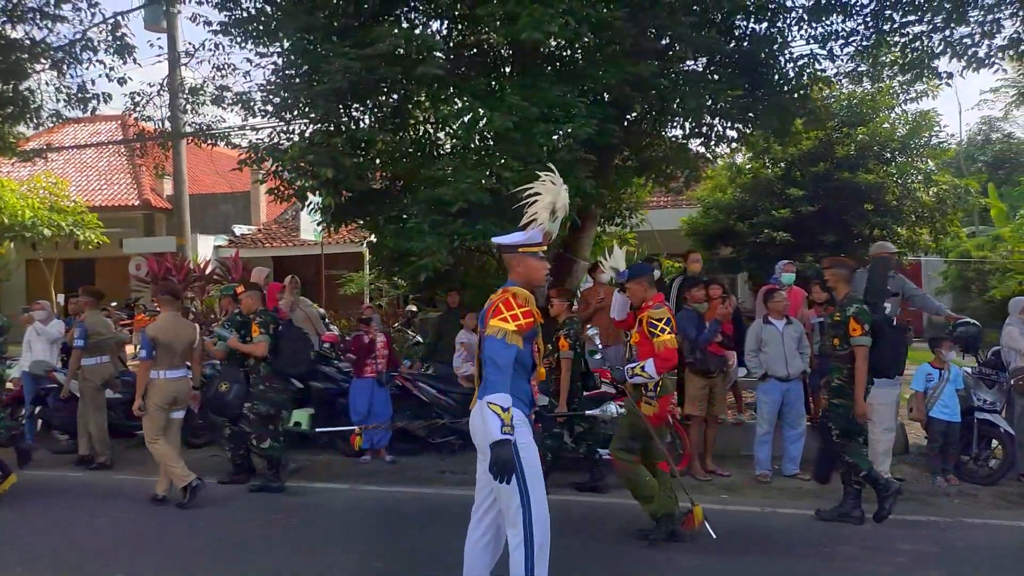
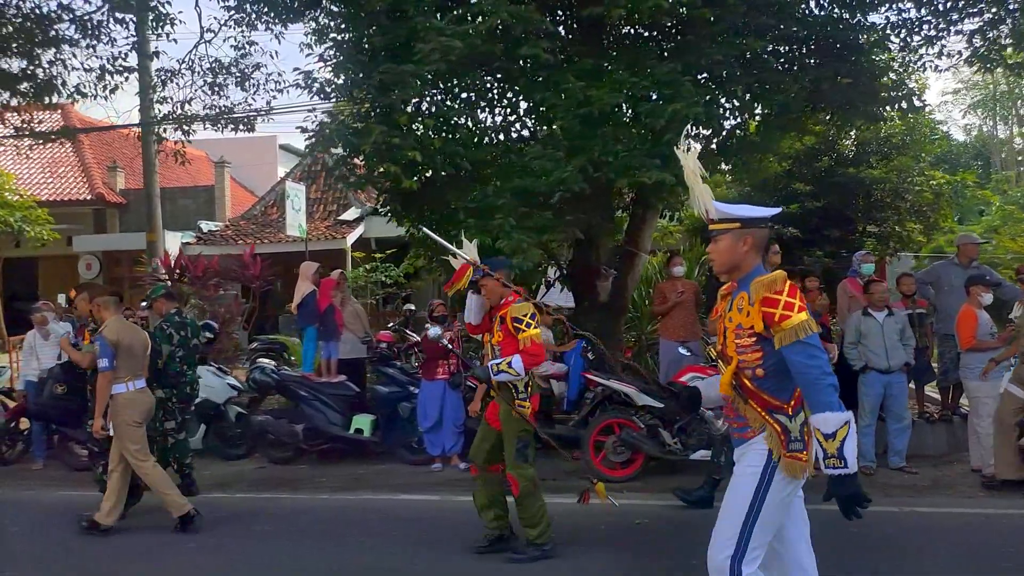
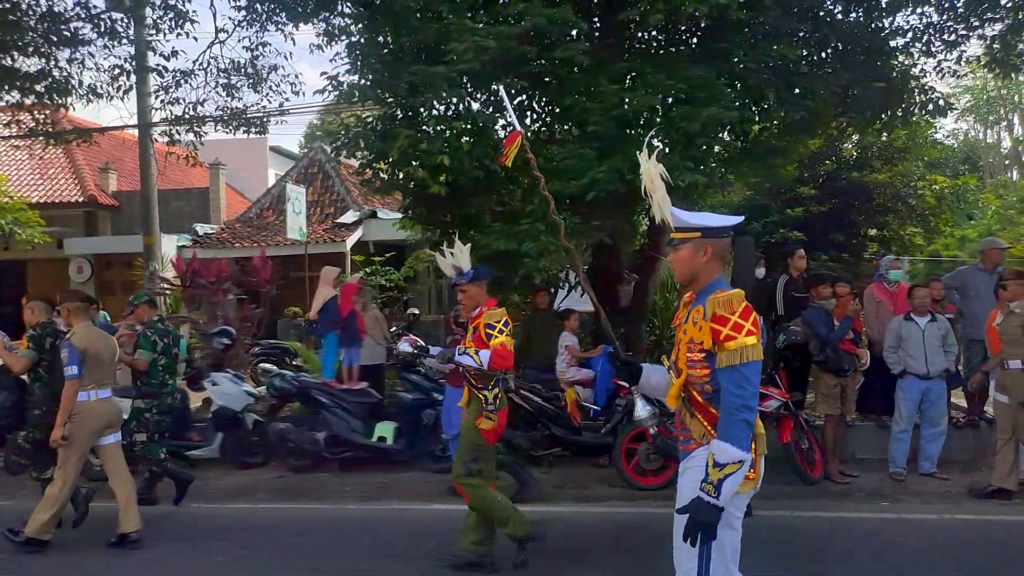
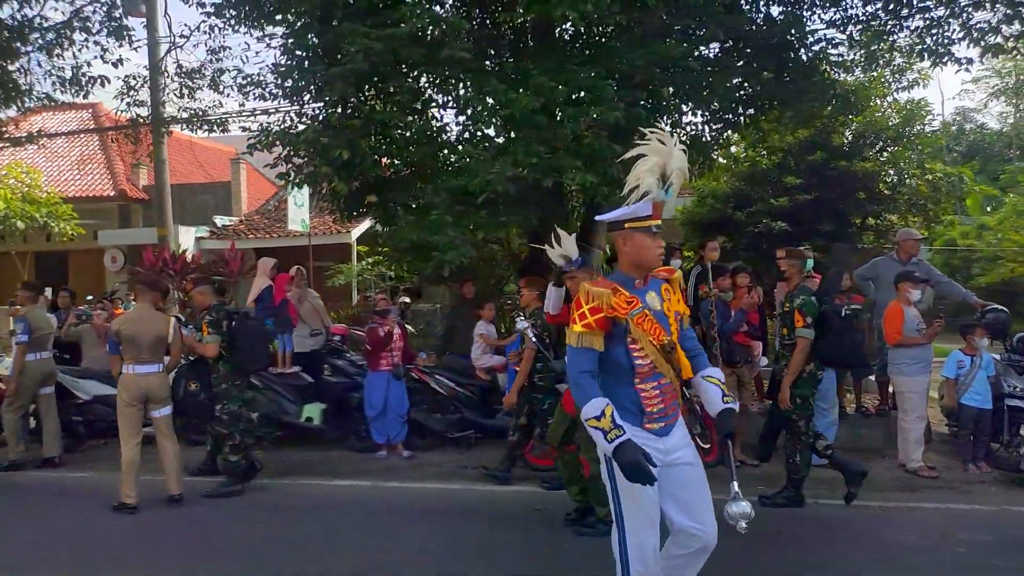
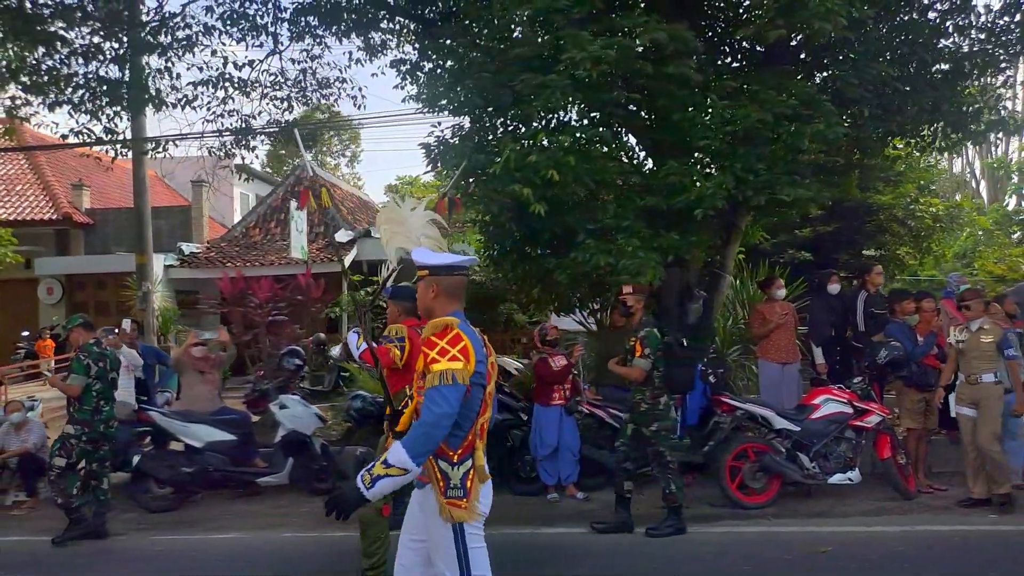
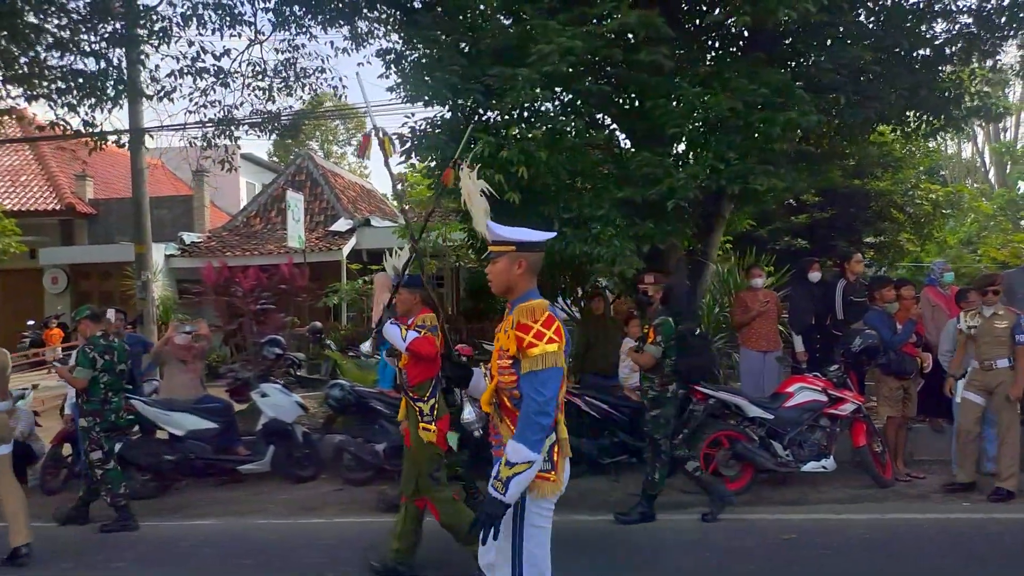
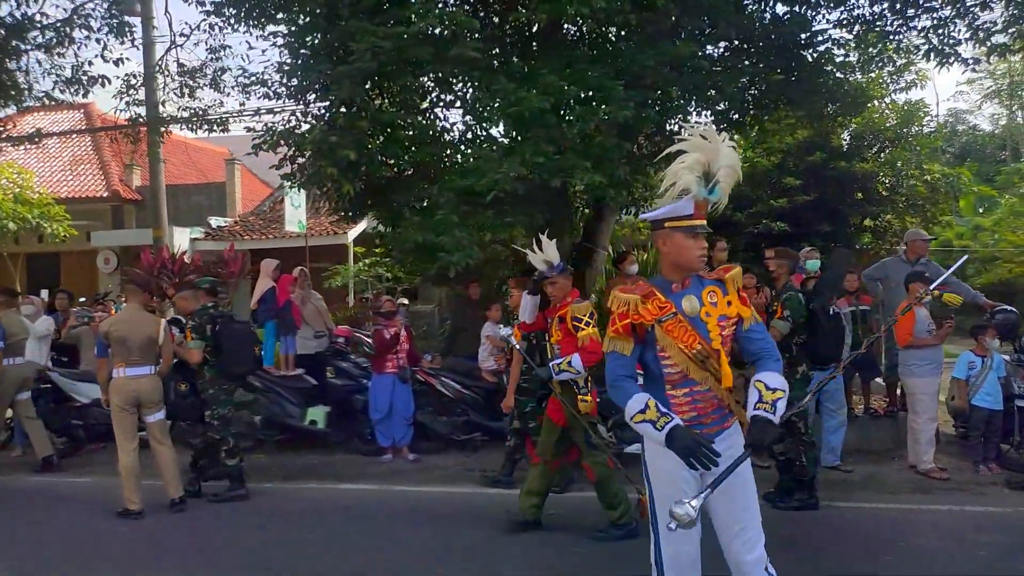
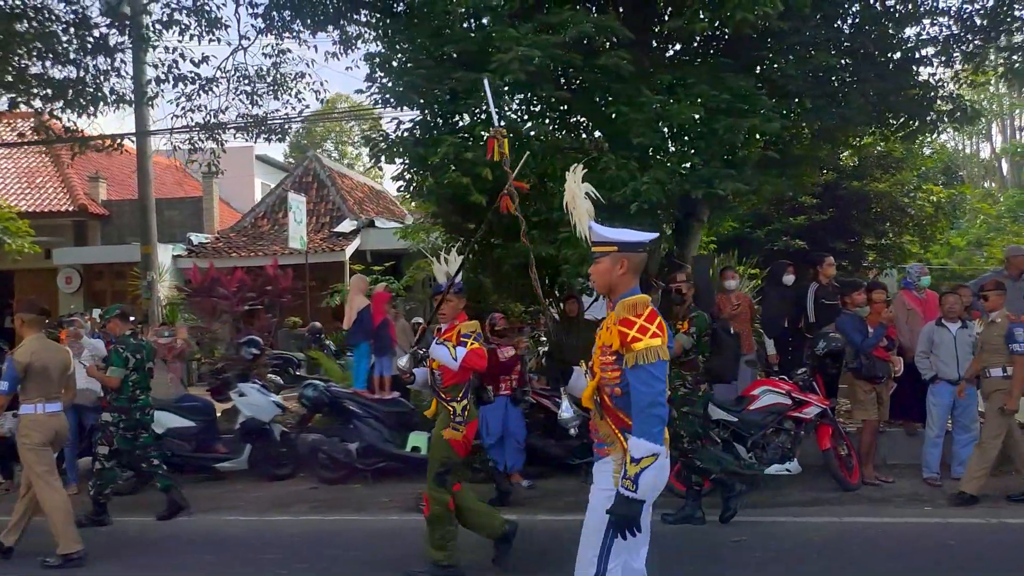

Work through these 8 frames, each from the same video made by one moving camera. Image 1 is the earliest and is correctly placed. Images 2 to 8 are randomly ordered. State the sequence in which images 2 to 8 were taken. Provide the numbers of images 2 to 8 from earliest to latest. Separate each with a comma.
4, 7, 2, 3, 8, 6, 5
